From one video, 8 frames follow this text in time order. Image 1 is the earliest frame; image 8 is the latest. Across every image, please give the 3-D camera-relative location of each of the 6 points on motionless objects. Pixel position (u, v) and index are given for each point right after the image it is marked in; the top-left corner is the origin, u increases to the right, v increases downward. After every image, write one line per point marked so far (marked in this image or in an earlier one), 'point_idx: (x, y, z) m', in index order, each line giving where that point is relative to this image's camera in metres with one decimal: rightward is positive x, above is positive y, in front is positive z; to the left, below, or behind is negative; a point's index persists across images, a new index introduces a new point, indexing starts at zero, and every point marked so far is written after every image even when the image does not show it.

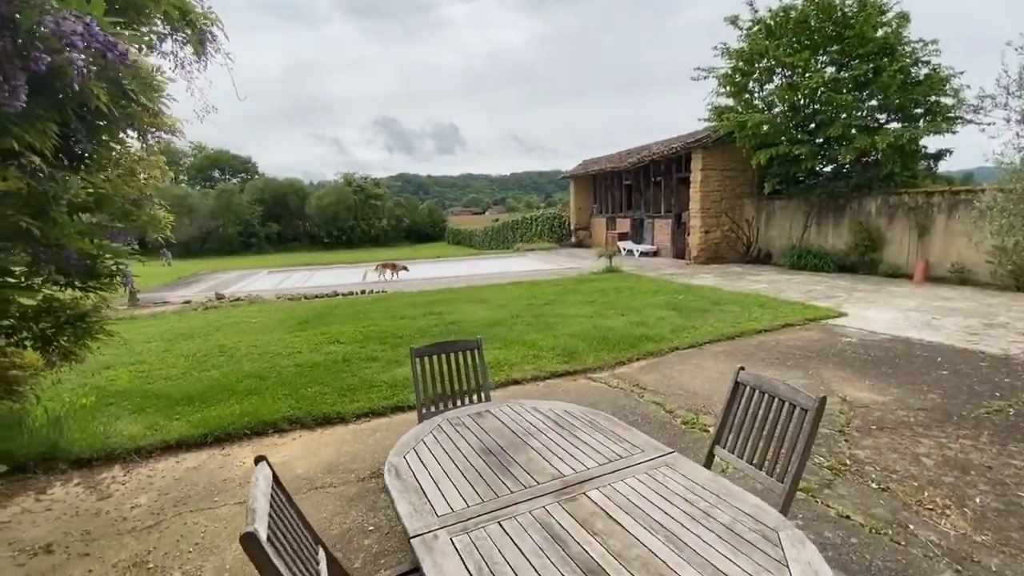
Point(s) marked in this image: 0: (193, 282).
0: (-10.8, +0.2, +16.3) m
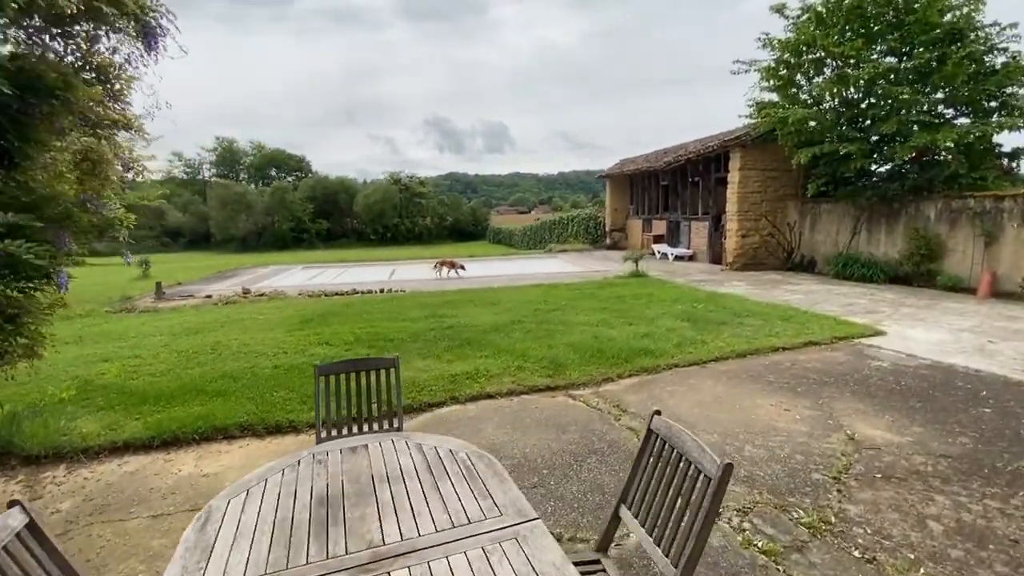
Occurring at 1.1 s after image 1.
0: (-9.9, +0.4, +17.0) m
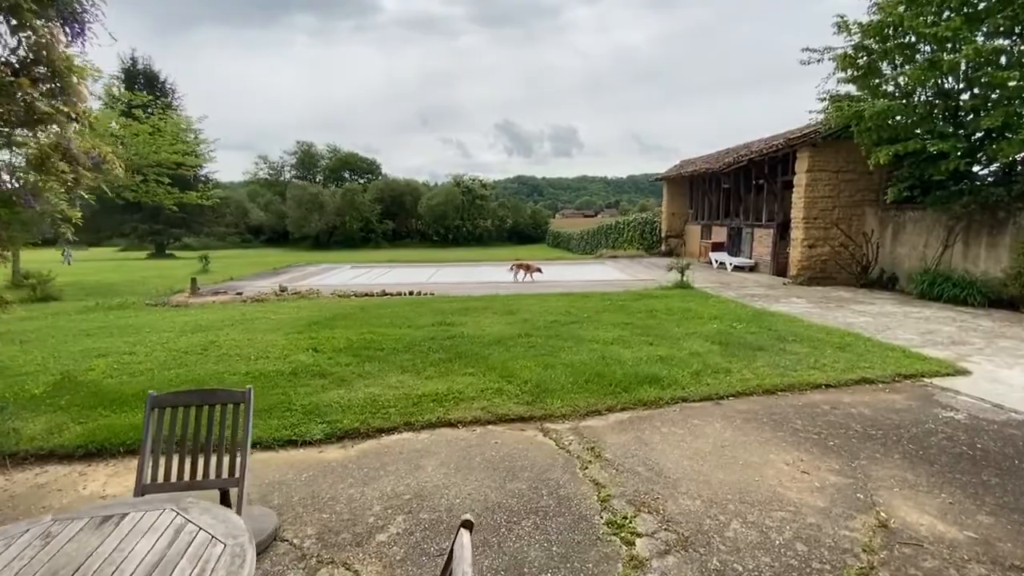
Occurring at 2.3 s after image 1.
0: (-8.4, +0.6, +17.6) m
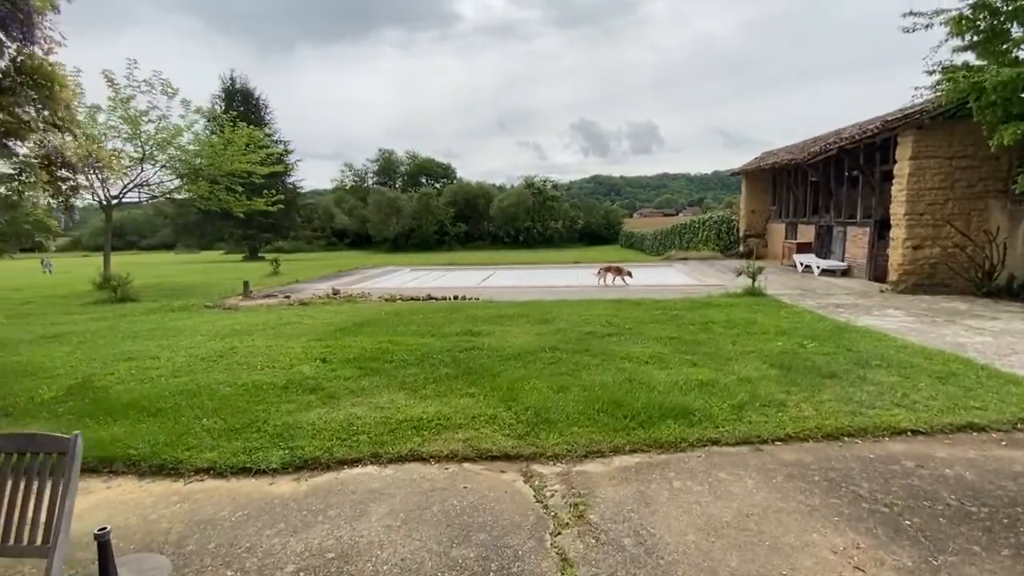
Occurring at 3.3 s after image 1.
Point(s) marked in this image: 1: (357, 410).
0: (-6.4, +0.5, +18.1) m
1: (-1.4, -1.1, +4.5) m
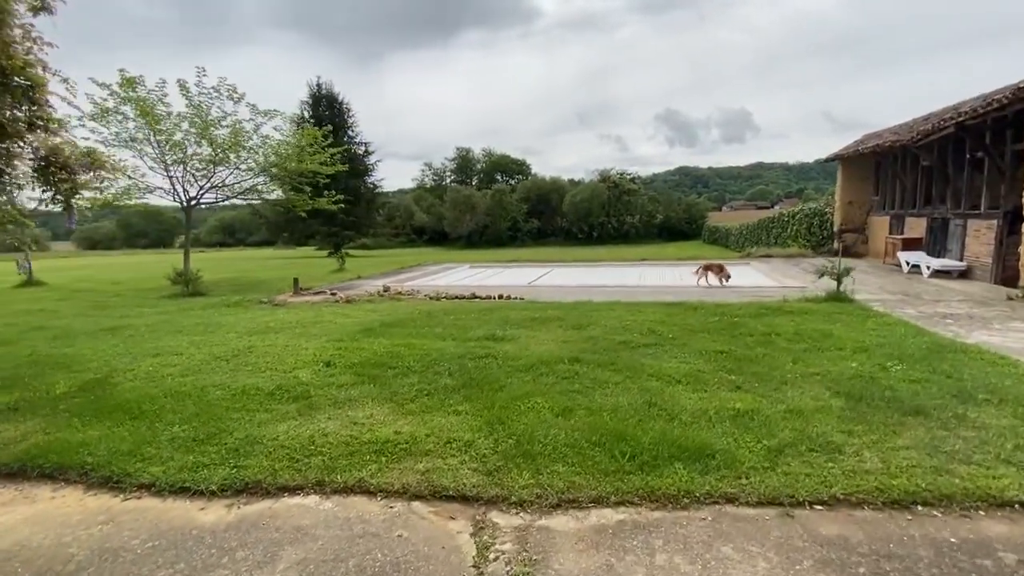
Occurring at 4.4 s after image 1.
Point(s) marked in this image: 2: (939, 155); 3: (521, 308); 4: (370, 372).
0: (-4.2, +0.6, +18.3) m
1: (-1.6, -1.2, +4.1) m
2: (+12.2, +3.8, +13.8) m
3: (+0.1, -0.4, +9.5) m
4: (-1.6, -1.0, +5.5) m
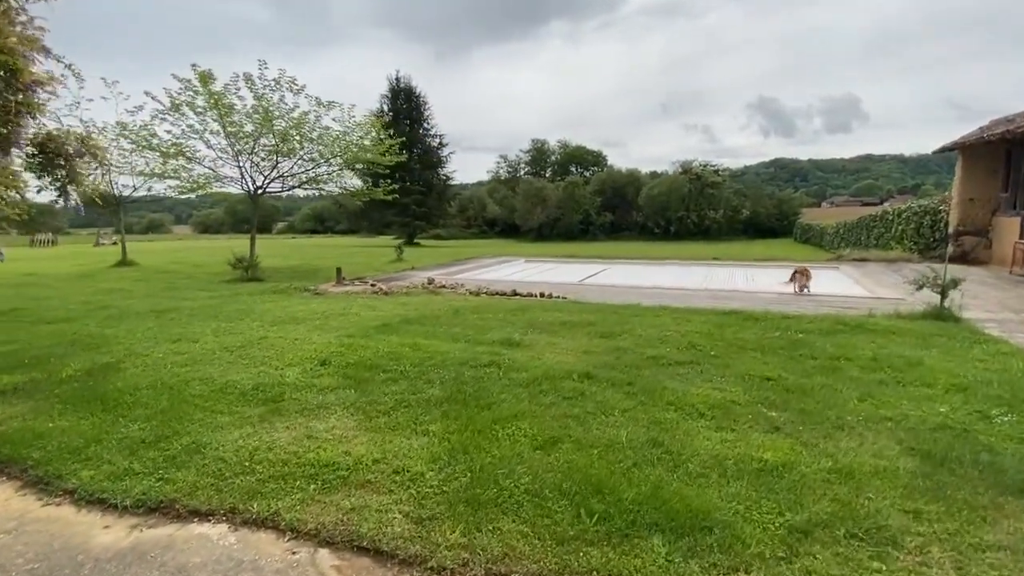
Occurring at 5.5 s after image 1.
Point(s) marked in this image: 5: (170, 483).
0: (-2.1, +0.9, +18.1) m
1: (-1.8, -1.2, +3.8) m
2: (+13.5, +3.4, +11.1) m
3: (+0.8, -0.4, +8.8) m
4: (-1.6, -0.9, +5.1) m
5: (-2.2, -1.3, +3.2) m
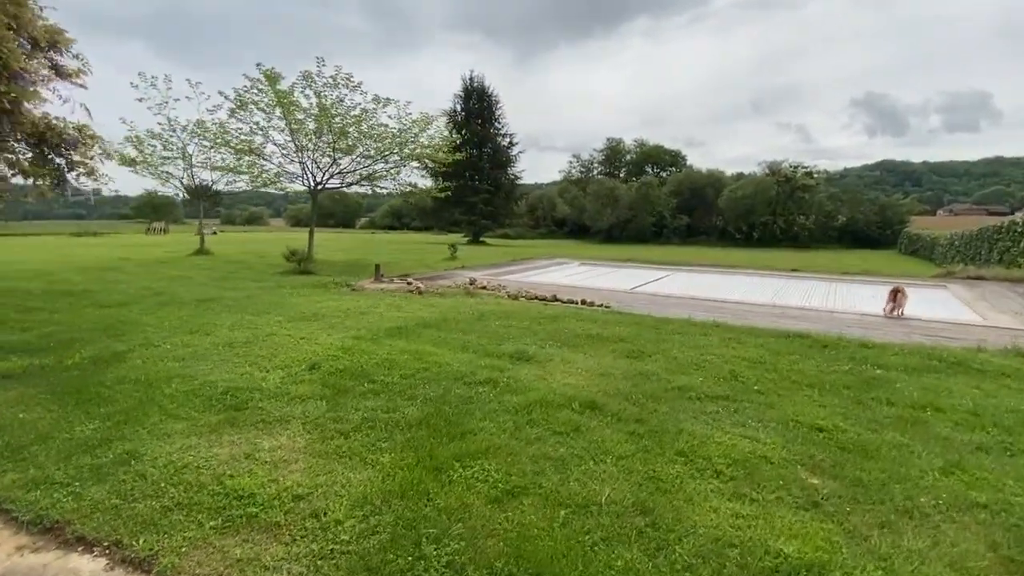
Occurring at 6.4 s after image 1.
0: (-0.1, +0.9, +17.7) m
1: (-2.0, -1.2, +3.4) m
2: (+14.3, +2.6, +8.3) m
3: (+1.3, -0.5, +8.0) m
4: (-1.7, -0.9, +4.7) m
5: (-2.6, -1.3, +2.9) m
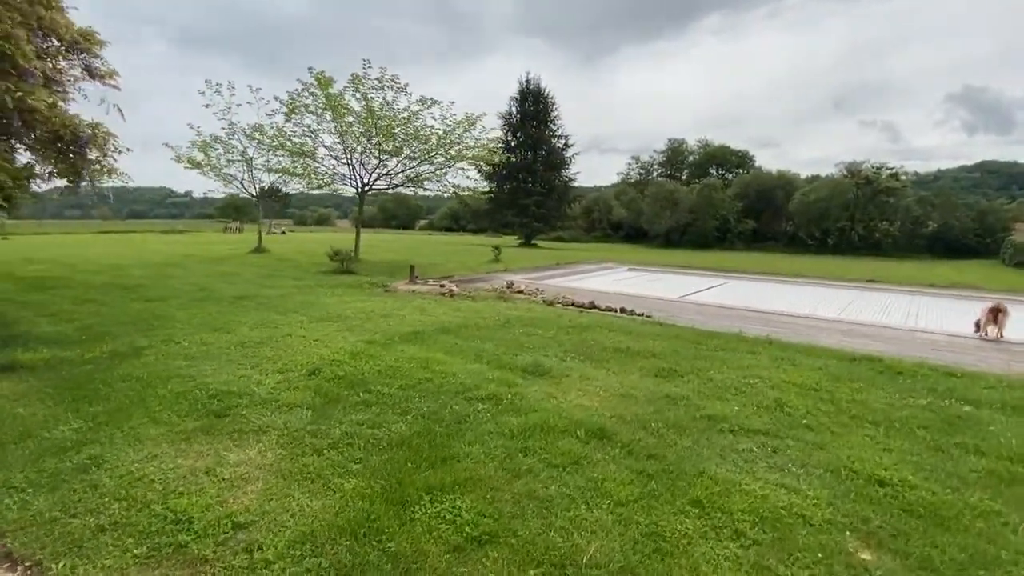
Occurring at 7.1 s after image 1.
0: (+1.4, +0.7, +17.1) m
1: (-2.1, -1.2, +3.2) m
2: (+14.8, +2.2, +6.2) m
3: (+1.7, -0.7, +7.3) m
4: (-1.6, -1.0, +4.4) m
5: (-2.8, -1.2, +2.7) m
